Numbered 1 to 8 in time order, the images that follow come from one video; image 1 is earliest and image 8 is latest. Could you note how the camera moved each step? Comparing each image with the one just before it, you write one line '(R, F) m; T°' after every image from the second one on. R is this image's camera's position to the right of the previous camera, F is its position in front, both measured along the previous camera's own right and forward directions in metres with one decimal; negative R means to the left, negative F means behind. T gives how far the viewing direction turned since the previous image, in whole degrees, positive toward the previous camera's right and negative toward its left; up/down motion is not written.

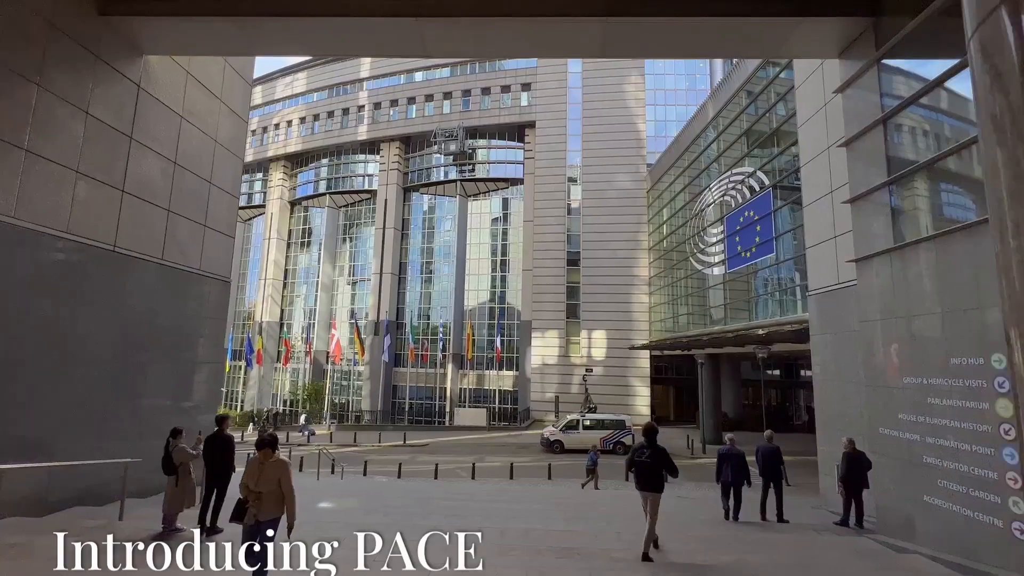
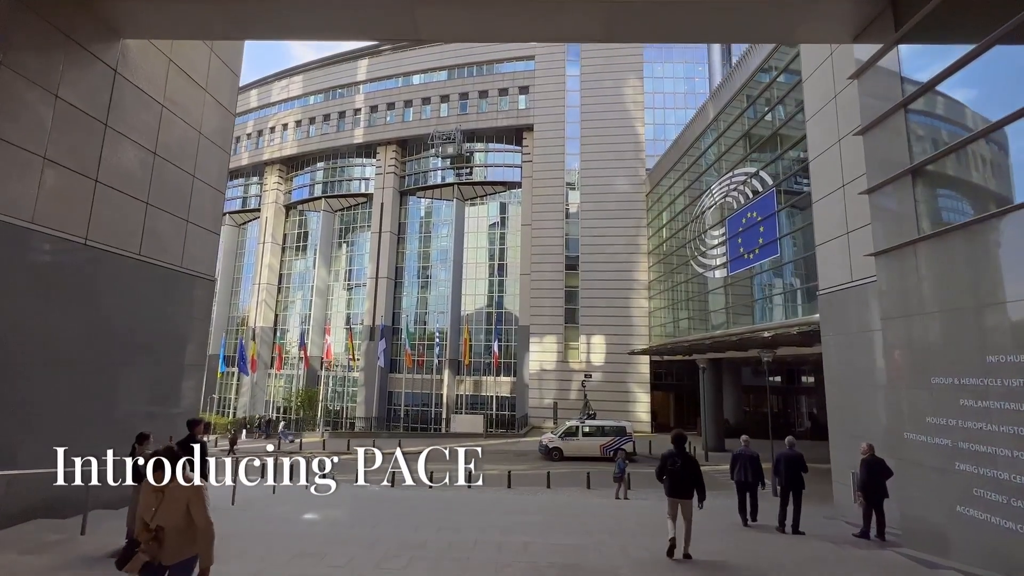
(0.0, +0.5) m; 0°
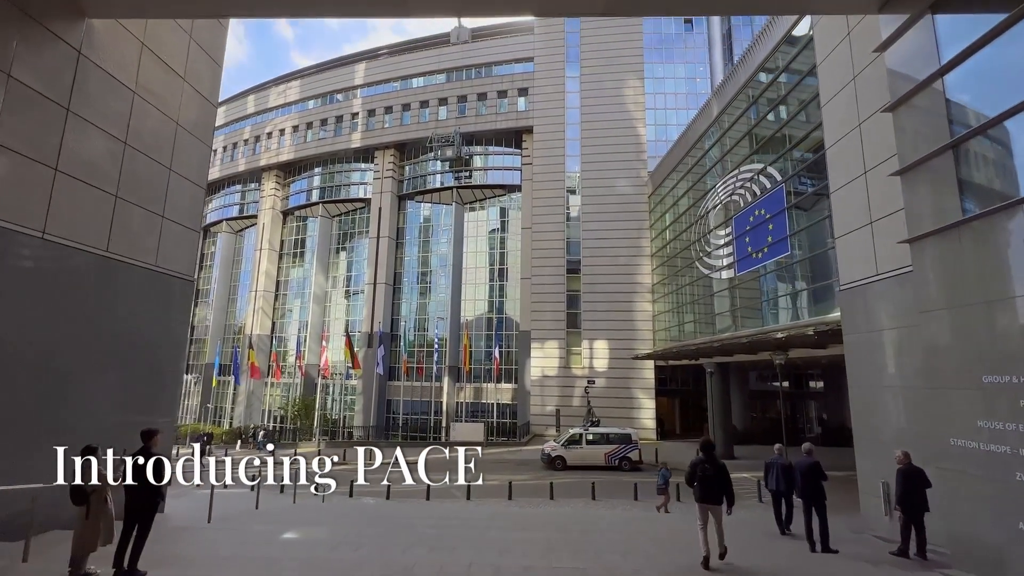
(+0.1, +0.7) m; 0°
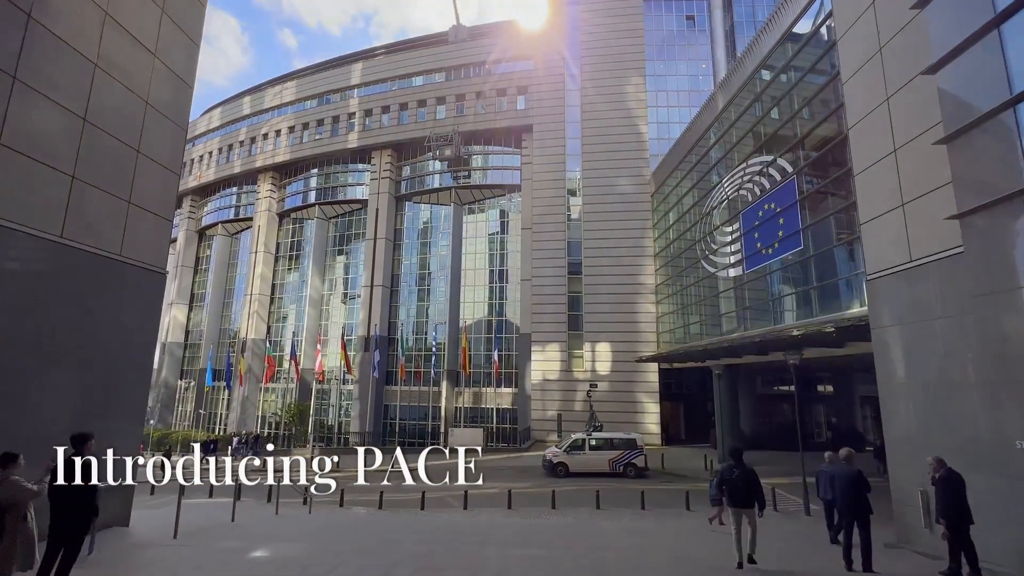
(+0.1, +0.8) m; 0°
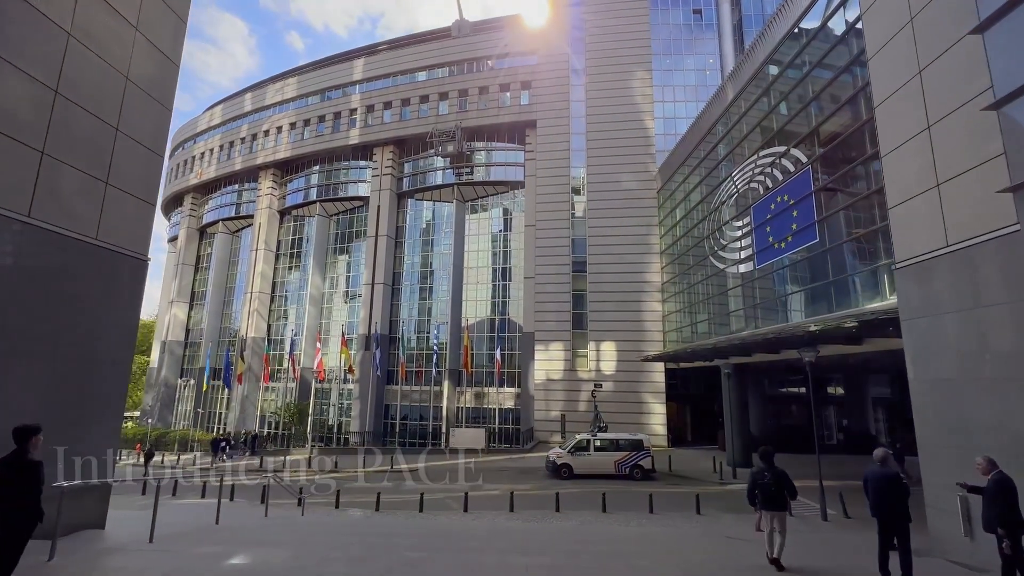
(0.0, +0.6) m; 0°
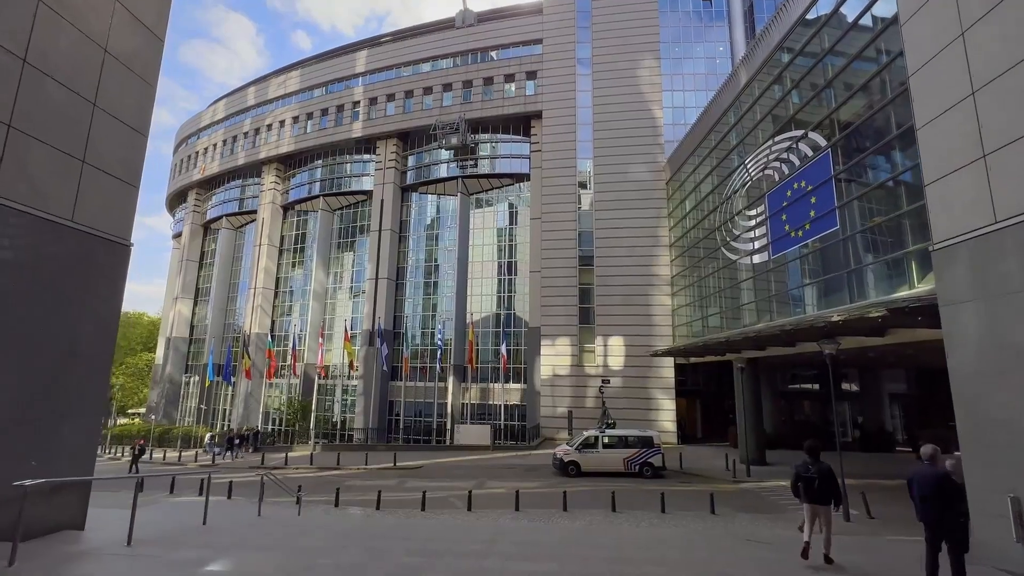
(0.0, +0.6) m; -1°
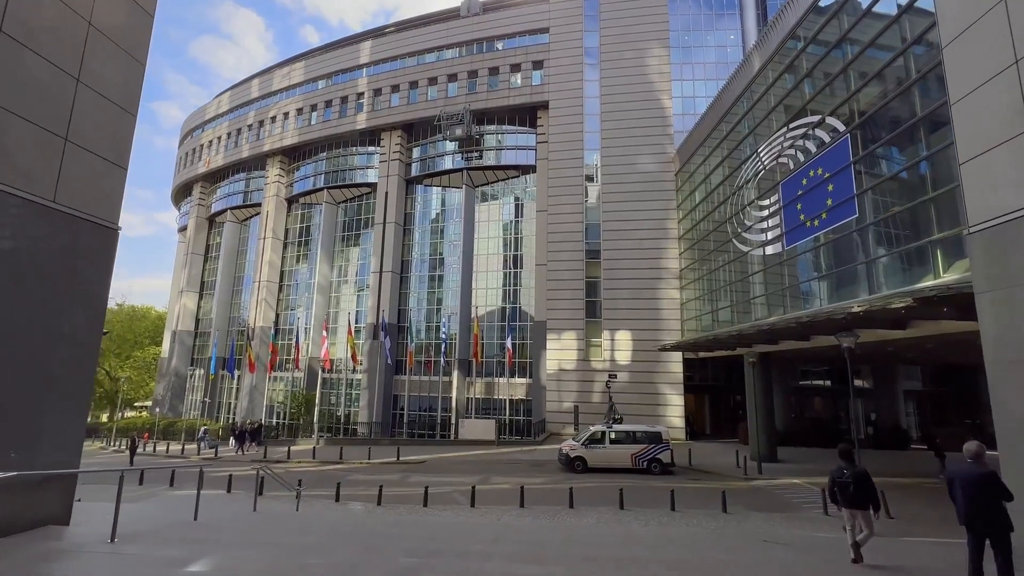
(0.0, +0.4) m; -1°
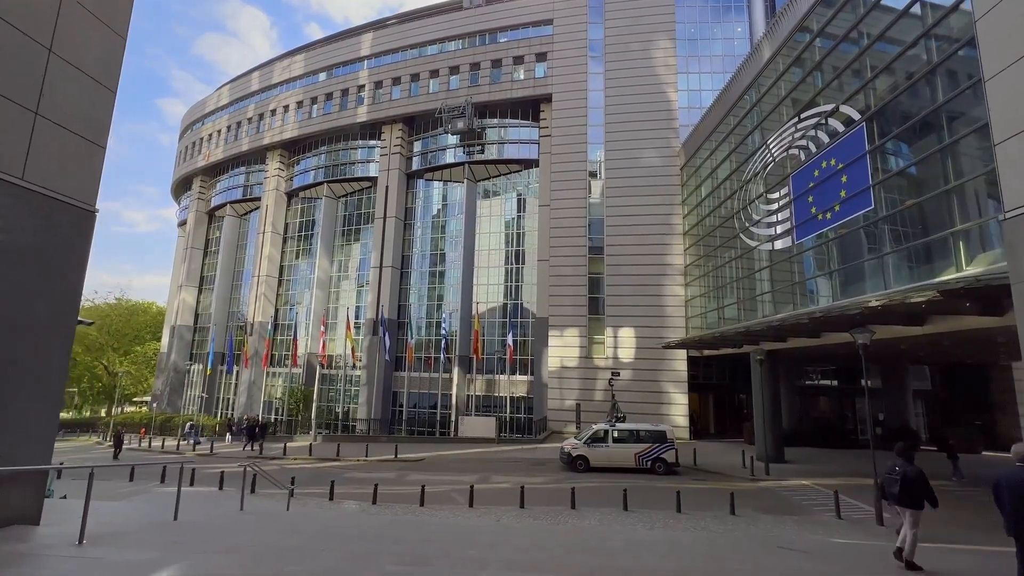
(0.0, +0.5) m; 0°
